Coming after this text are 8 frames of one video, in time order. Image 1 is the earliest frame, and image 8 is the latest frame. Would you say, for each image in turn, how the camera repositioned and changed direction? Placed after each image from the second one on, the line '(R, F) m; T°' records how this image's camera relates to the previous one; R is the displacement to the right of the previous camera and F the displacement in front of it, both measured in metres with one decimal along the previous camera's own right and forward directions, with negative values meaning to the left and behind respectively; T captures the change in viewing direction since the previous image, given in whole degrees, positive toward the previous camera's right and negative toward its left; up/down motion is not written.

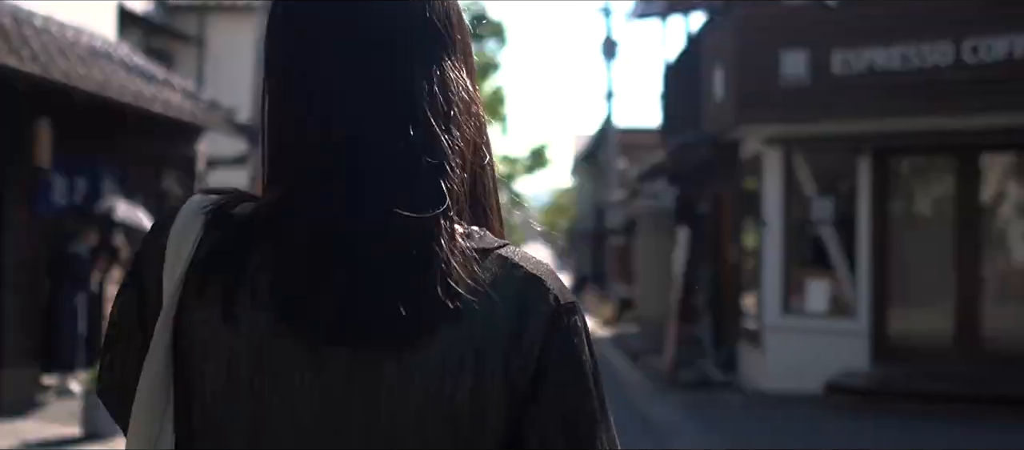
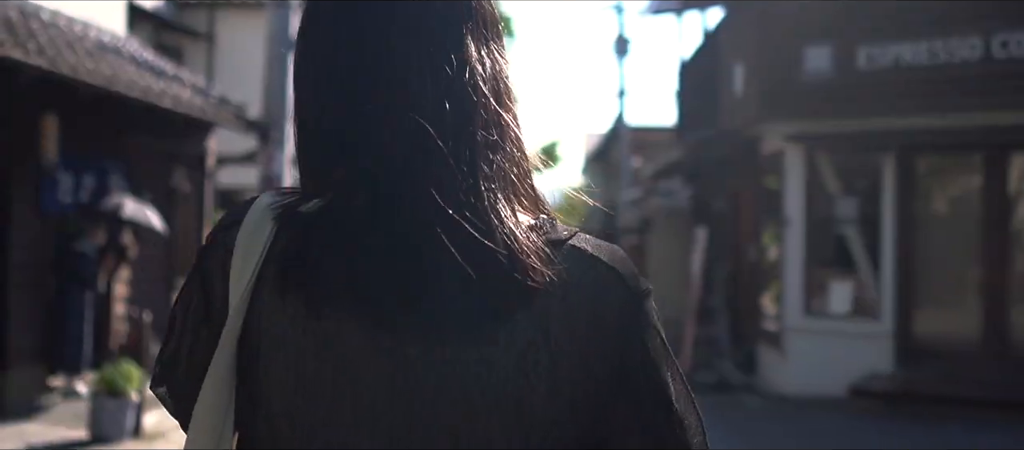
(-0.1, +0.2) m; 0°
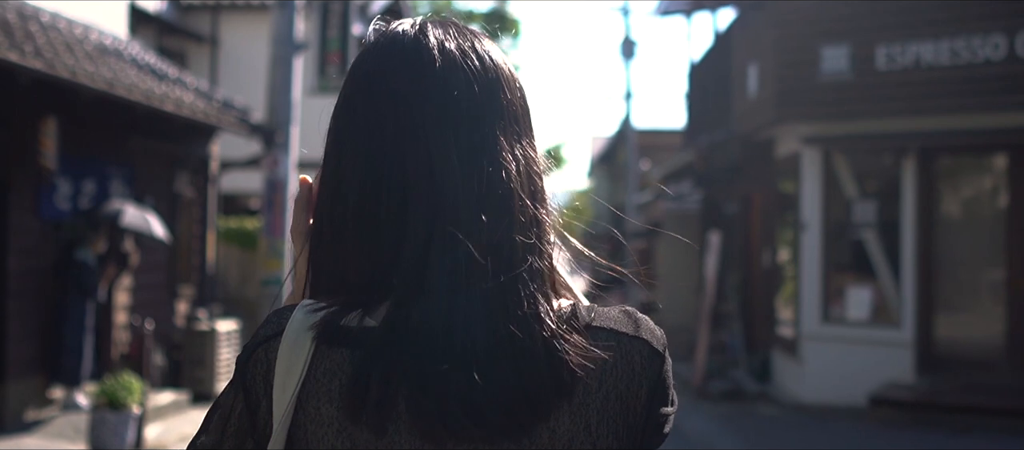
(-0.1, +0.2) m; 0°
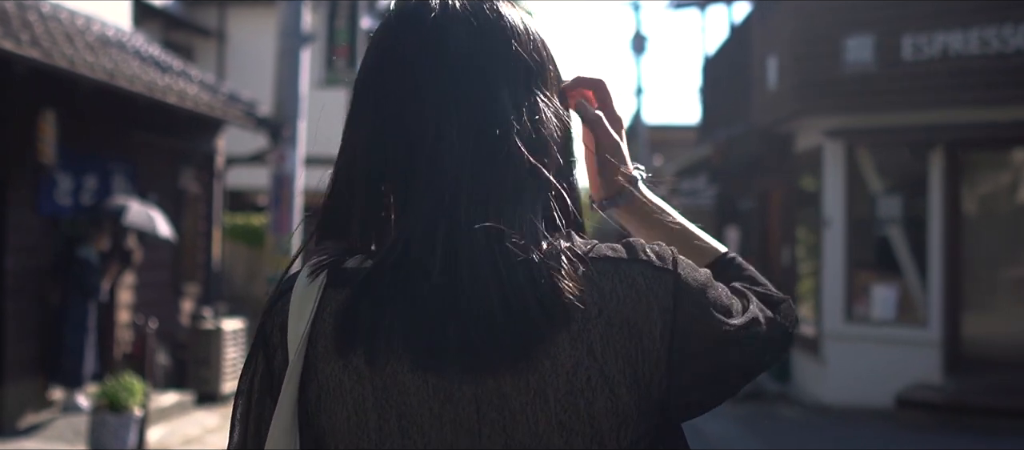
(0.0, +0.3) m; 0°
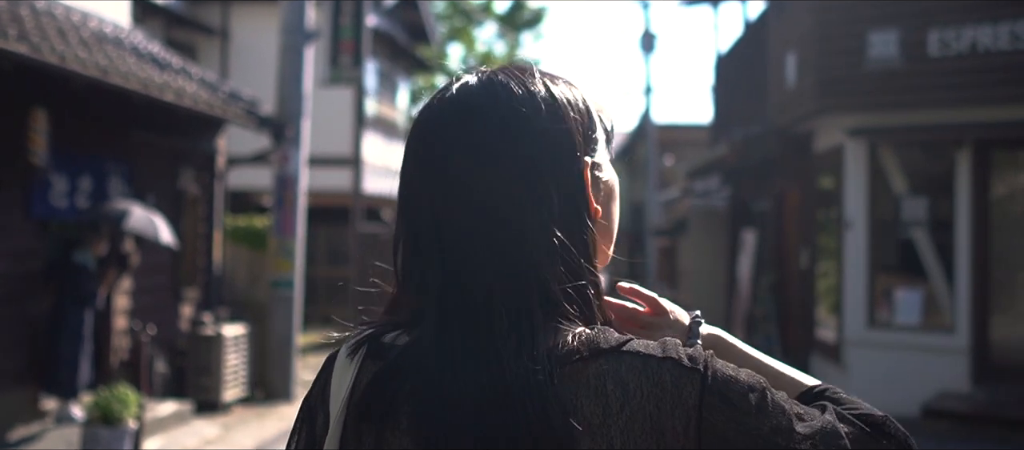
(0.0, +0.3) m; 0°
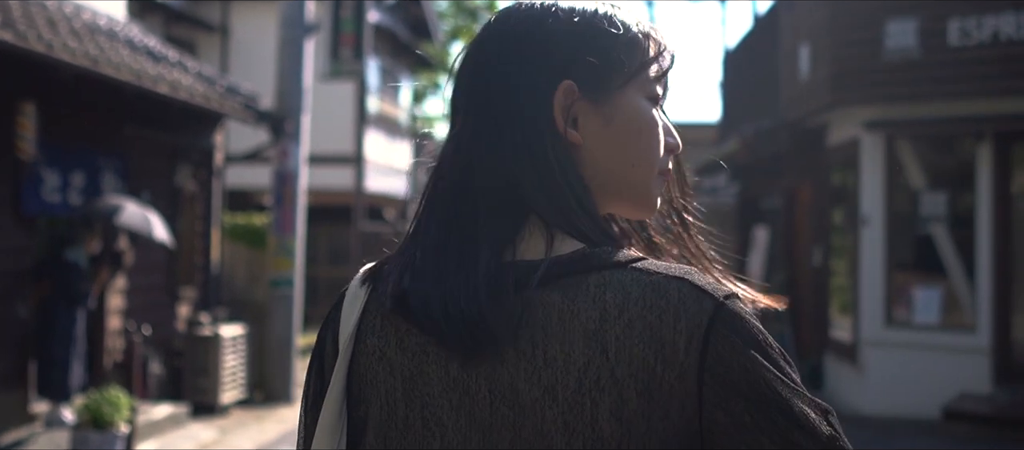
(0.0, +0.3) m; 0°
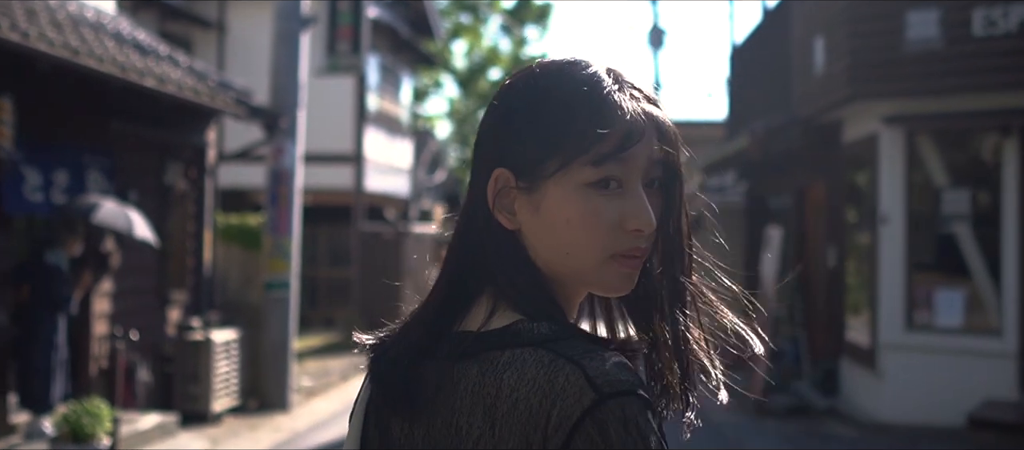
(0.0, +0.4) m; 0°
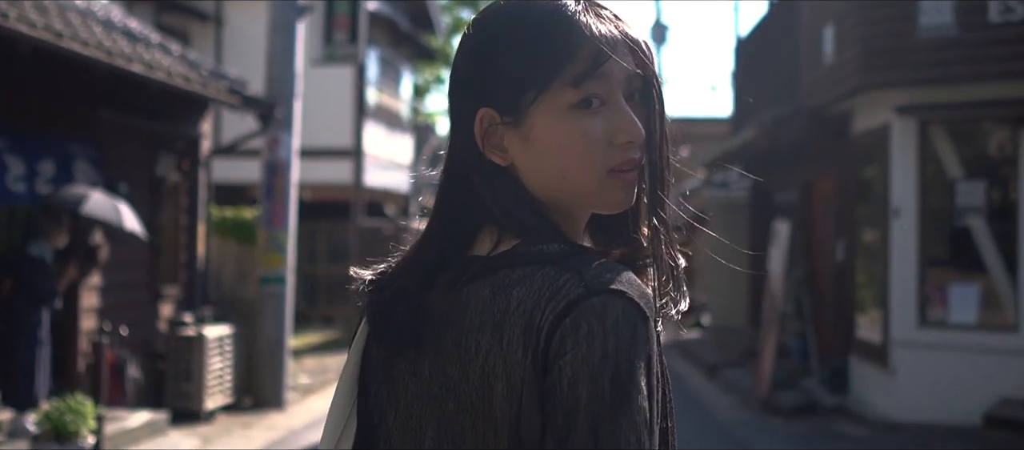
(0.0, +0.3) m; 0°
